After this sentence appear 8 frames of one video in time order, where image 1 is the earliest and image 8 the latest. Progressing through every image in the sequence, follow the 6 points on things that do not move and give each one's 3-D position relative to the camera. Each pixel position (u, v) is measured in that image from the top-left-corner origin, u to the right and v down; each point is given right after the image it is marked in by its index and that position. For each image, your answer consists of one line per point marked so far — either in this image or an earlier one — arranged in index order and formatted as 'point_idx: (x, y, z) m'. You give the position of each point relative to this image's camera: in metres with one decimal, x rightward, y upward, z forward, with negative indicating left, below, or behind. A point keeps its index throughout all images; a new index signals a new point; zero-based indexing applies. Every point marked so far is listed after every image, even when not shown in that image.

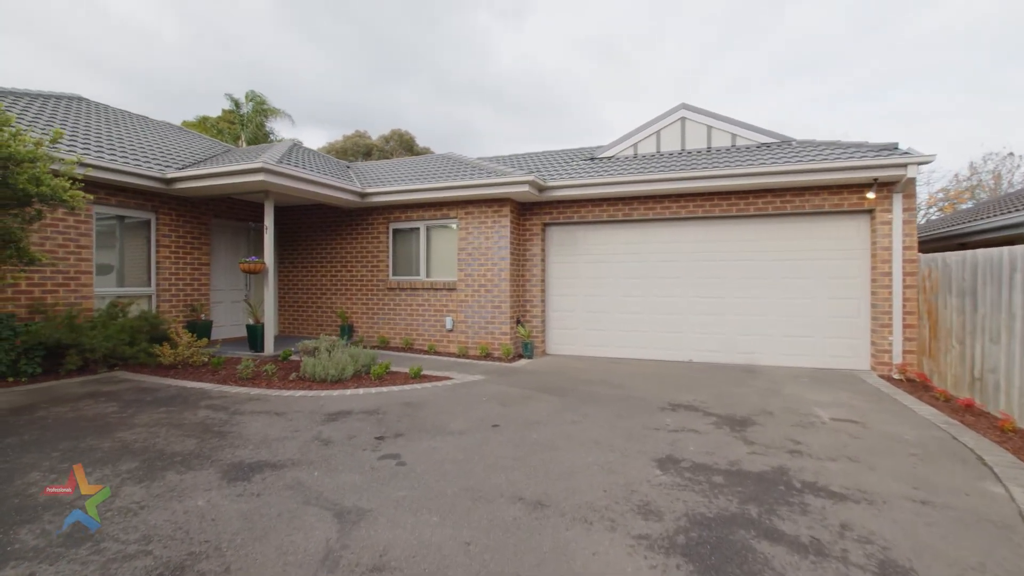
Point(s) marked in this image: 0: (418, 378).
0: (-1.2, -1.1, +6.0) m
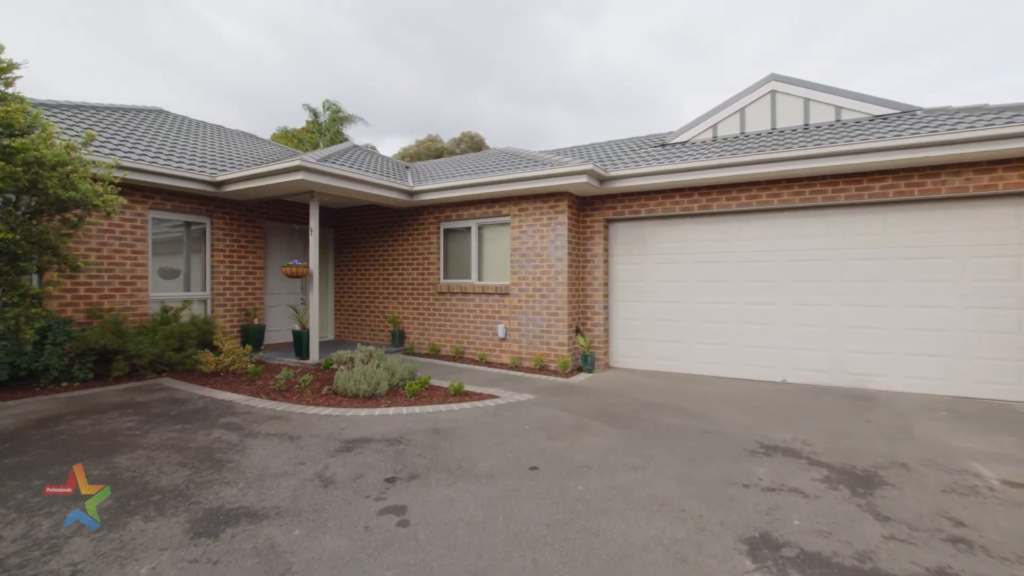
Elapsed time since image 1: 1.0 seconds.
0: (-0.6, -1.2, +5.3) m
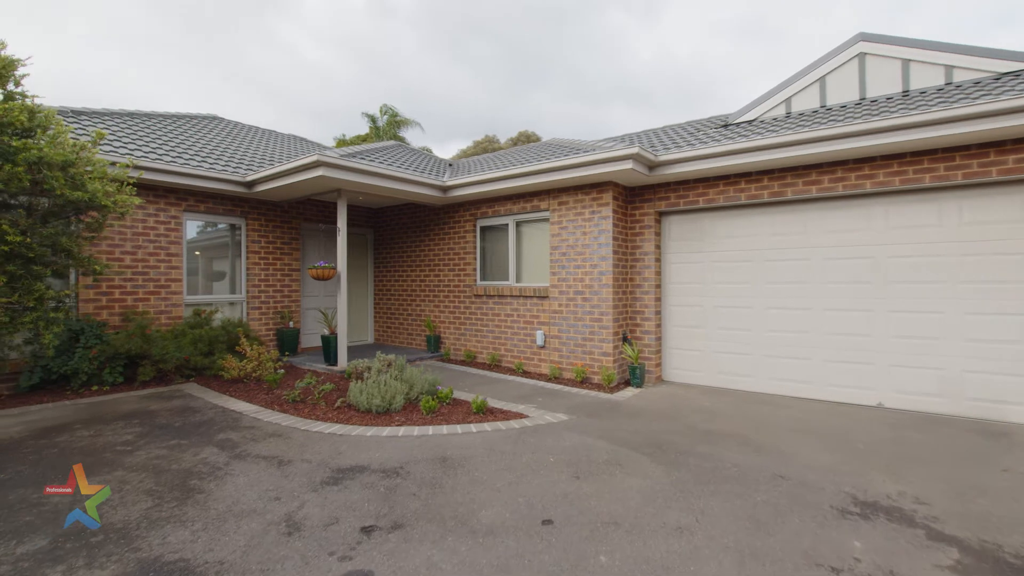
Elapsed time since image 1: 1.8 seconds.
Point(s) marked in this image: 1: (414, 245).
0: (-0.3, -1.2, +4.7) m
1: (-1.7, +0.8, +8.7) m
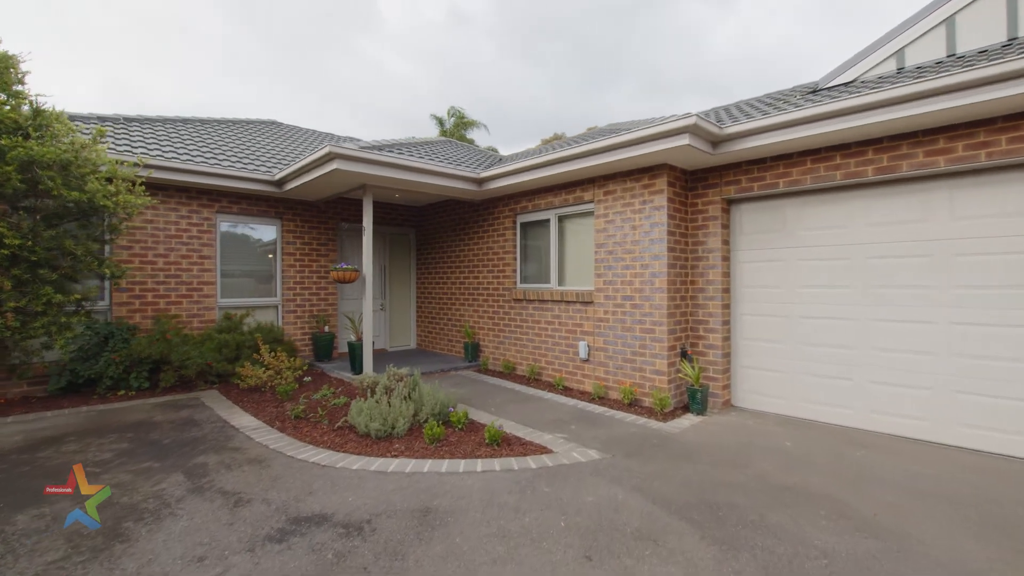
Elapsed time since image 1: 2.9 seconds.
0: (-0.1, -1.3, +3.9) m
1: (-1.0, +0.7, +8.1) m
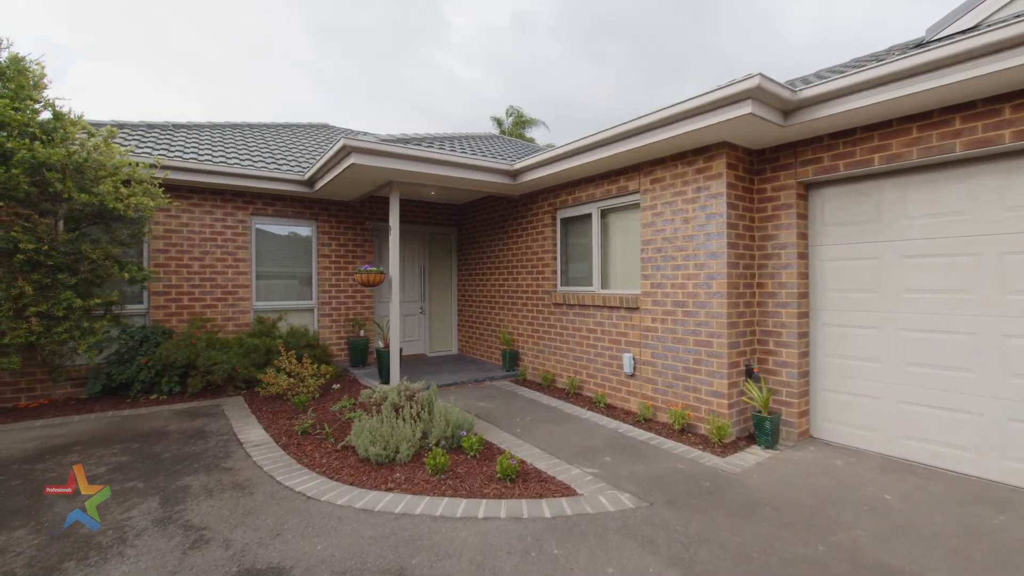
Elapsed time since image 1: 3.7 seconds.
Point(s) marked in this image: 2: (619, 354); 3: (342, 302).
0: (0.0, -1.3, +3.3) m
1: (-0.3, +0.7, +7.6) m
2: (+1.1, -0.7, +5.2) m
3: (-2.6, -0.2, +7.5) m
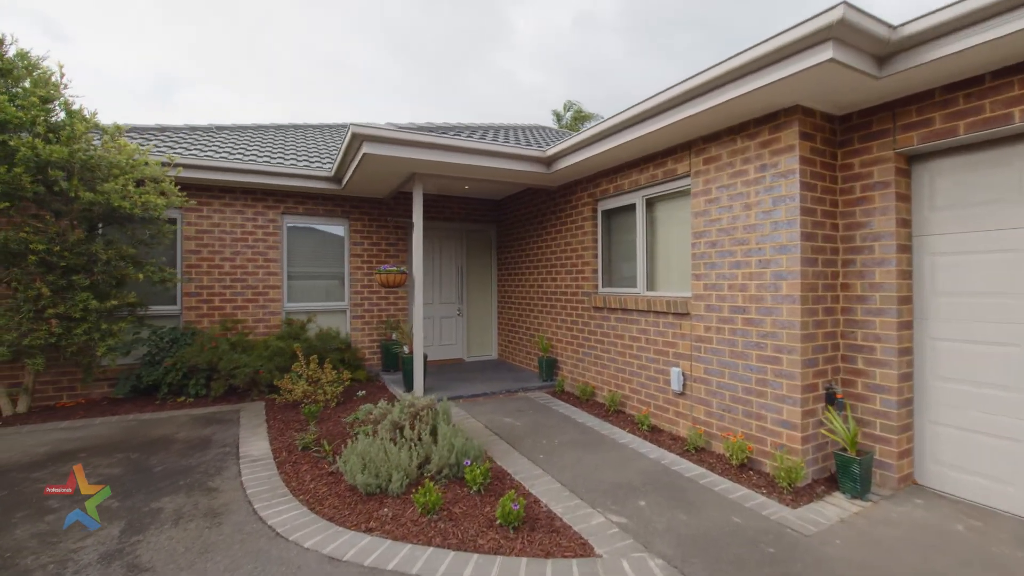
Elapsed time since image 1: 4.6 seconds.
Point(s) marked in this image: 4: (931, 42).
0: (0.0, -1.3, +2.7) m
1: (+0.3, +0.7, +6.9) m
2: (+1.4, -0.7, +4.4) m
3: (-2.0, -0.2, +7.2) m
4: (+2.3, +1.3, +2.6) m
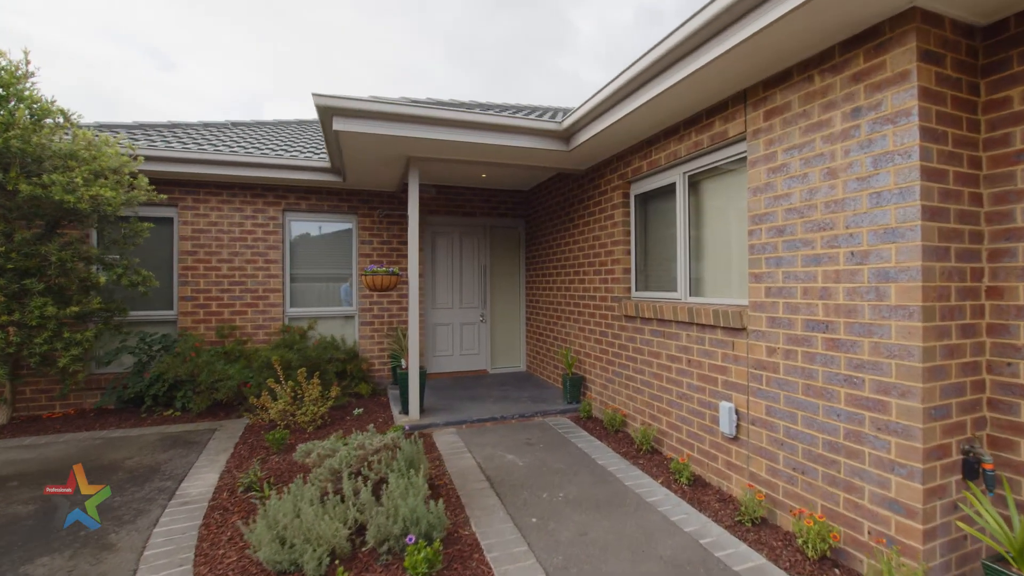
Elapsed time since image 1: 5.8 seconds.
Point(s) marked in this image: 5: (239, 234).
0: (-0.2, -1.3, +1.7) m
1: (+0.6, +0.6, +5.9) m
2: (+1.4, -0.8, +3.3) m
3: (-1.7, -0.3, +6.5) m
4: (+2.0, +1.3, +1.4) m
5: (-3.3, +0.7, +5.9) m
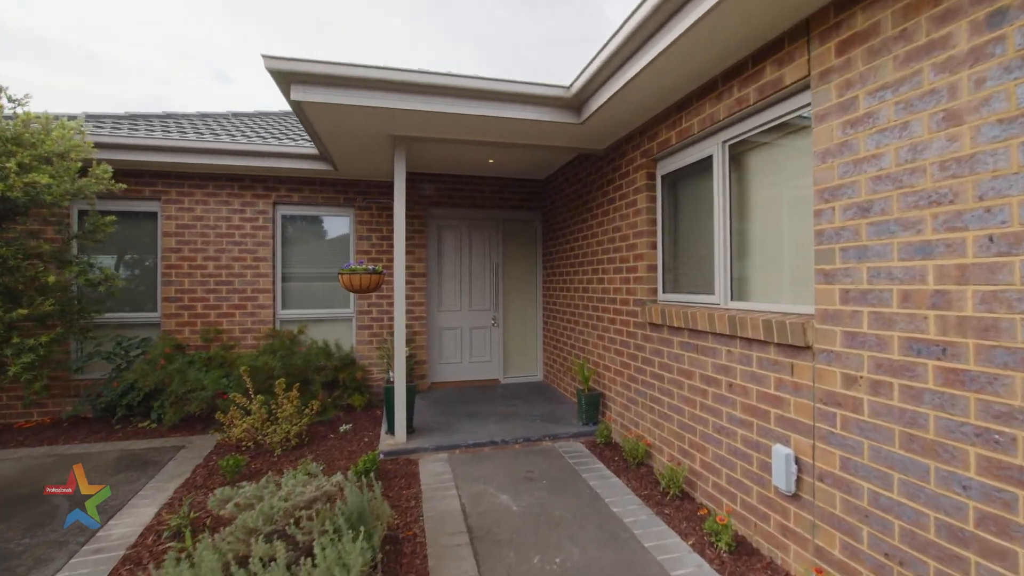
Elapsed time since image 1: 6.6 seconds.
0: (-0.4, -1.4, +1.1) m
1: (+0.7, +0.6, +5.2) m
2: (+1.3, -0.8, +2.5) m
3: (-1.5, -0.3, +5.9) m
4: (+1.8, +1.3, +0.6) m
5: (-3.2, +0.7, +5.4) m
